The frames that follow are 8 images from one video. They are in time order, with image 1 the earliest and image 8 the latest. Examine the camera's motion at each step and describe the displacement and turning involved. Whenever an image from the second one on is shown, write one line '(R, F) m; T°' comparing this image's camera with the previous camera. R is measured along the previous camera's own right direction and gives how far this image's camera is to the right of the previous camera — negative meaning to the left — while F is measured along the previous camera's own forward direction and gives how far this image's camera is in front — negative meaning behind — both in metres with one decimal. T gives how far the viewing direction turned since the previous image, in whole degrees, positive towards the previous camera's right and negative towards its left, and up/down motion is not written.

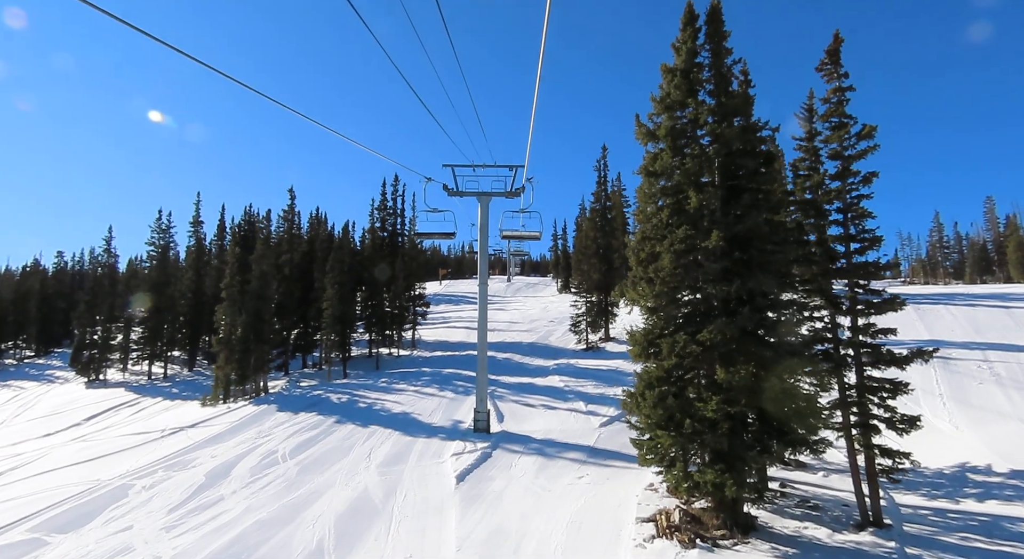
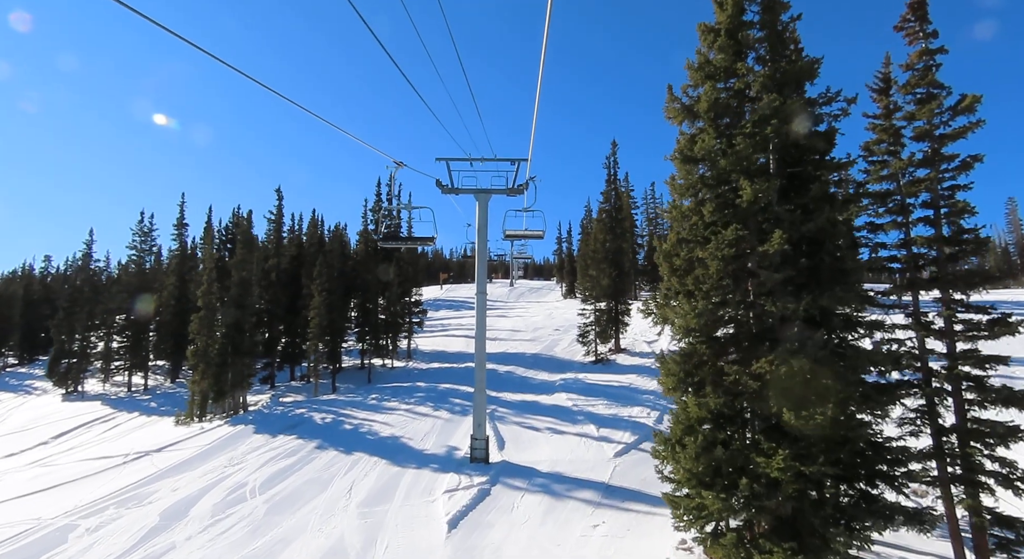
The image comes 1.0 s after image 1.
(0.0, +2.5) m; 0°
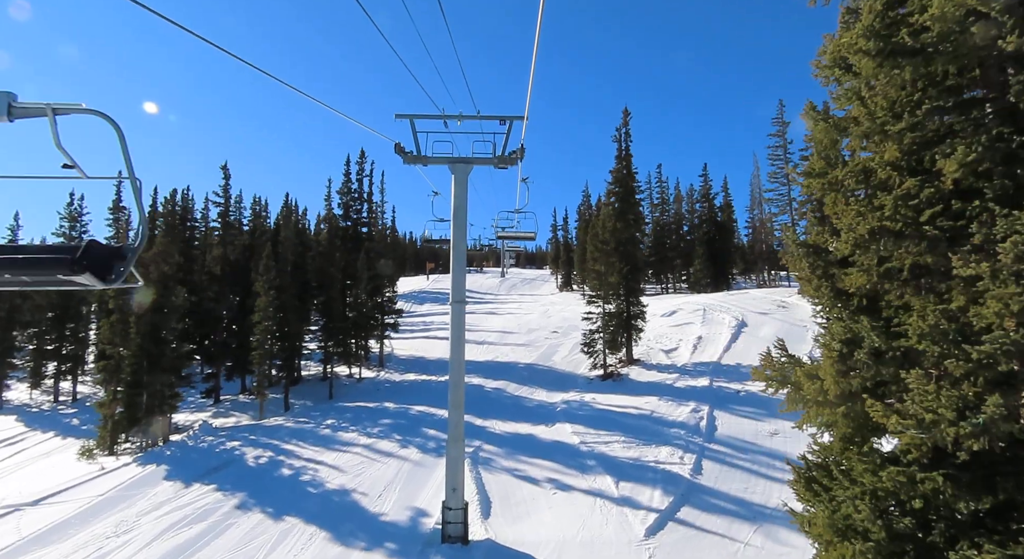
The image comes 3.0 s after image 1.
(+0.1, +5.3) m; +1°
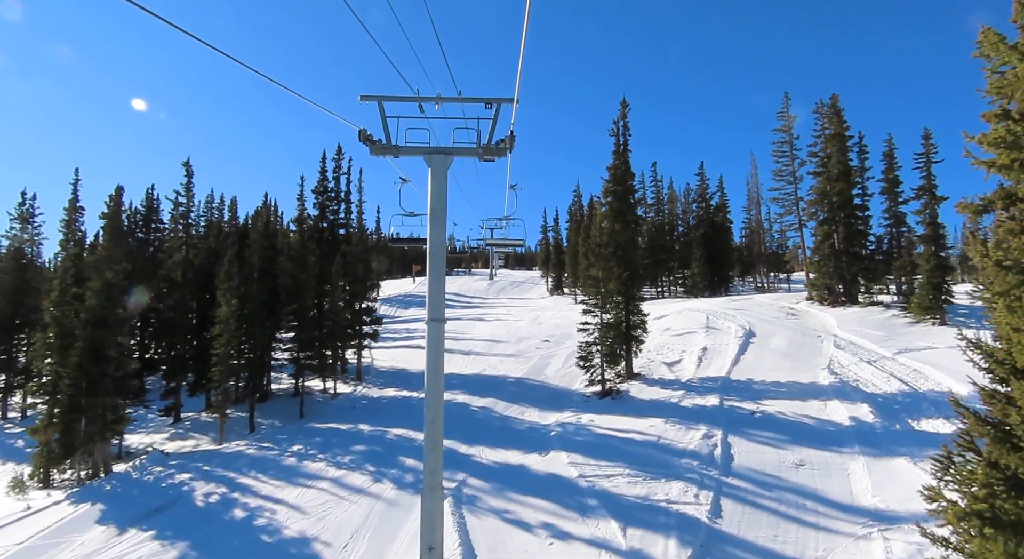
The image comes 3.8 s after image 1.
(0.0, +2.2) m; +1°
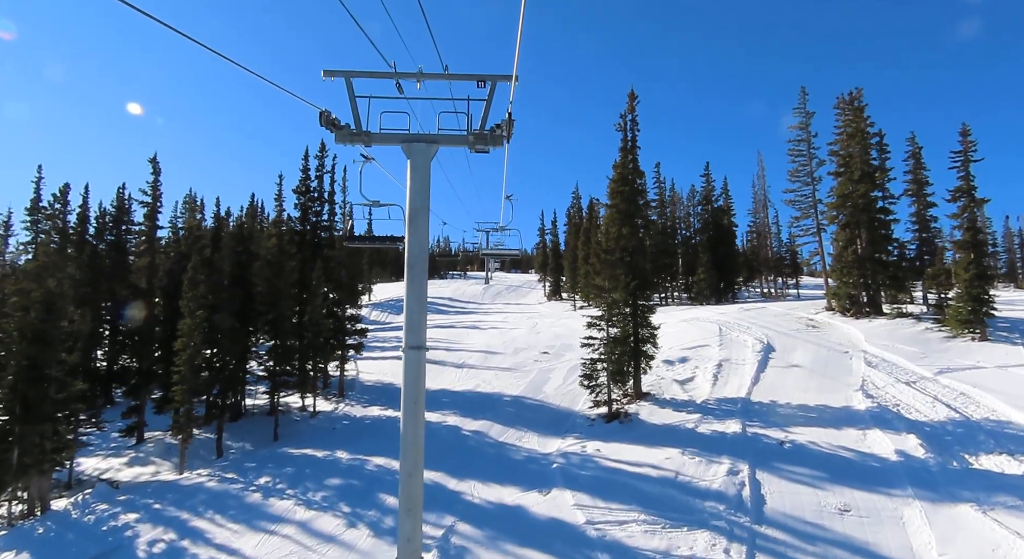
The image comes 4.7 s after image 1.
(0.0, +2.1) m; 0°
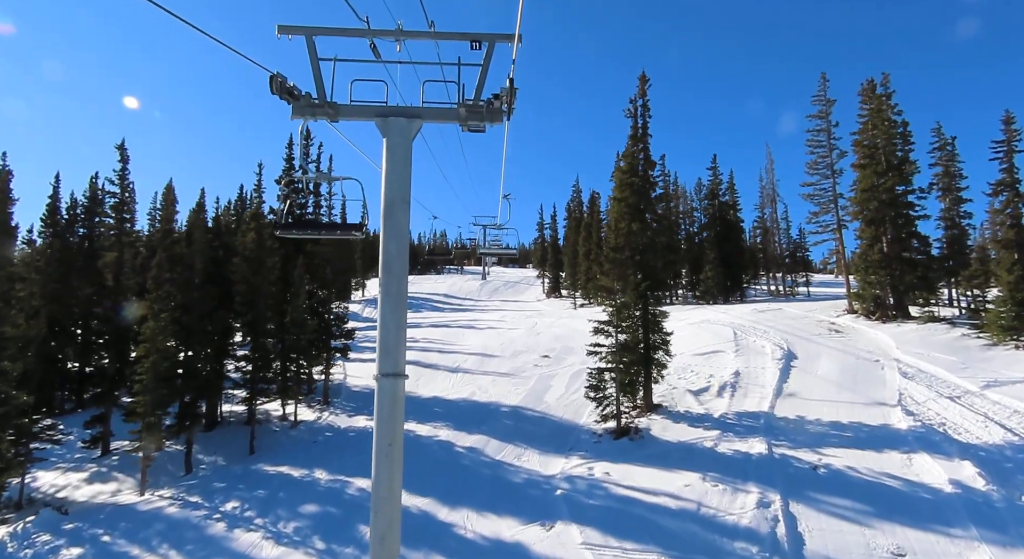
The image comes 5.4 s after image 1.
(-0.1, +1.9) m; 0°
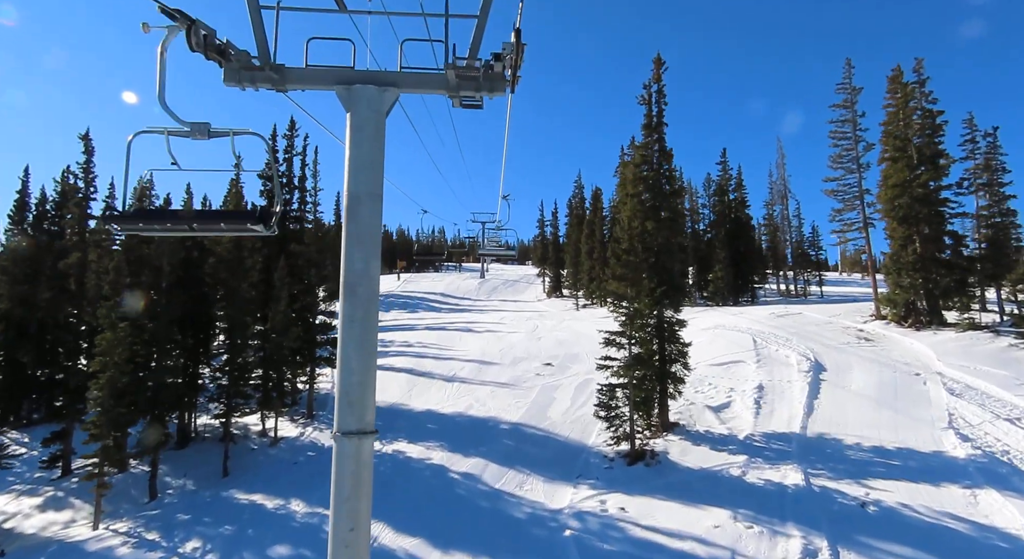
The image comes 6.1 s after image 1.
(-0.1, +1.9) m; 0°
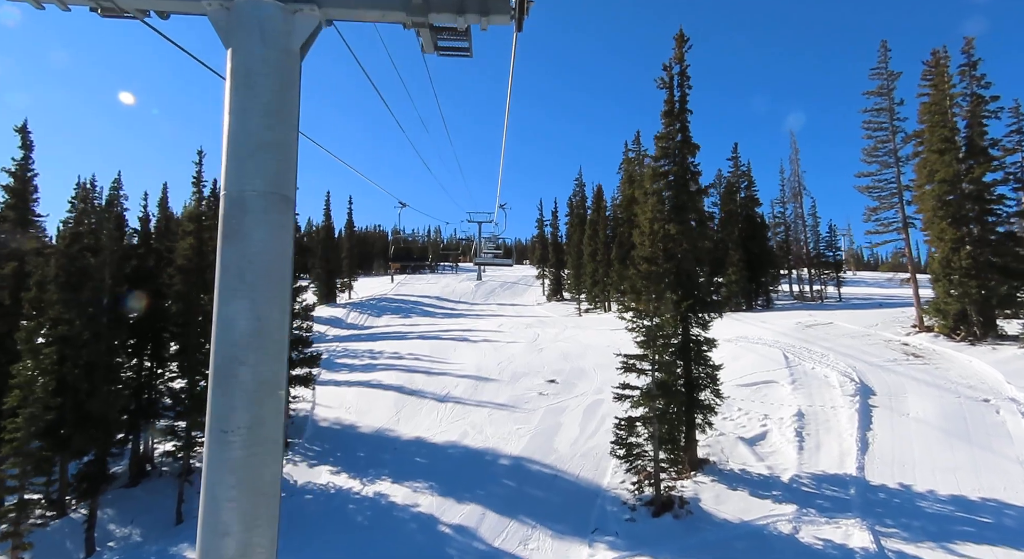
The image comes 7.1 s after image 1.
(-0.1, +2.5) m; 0°
